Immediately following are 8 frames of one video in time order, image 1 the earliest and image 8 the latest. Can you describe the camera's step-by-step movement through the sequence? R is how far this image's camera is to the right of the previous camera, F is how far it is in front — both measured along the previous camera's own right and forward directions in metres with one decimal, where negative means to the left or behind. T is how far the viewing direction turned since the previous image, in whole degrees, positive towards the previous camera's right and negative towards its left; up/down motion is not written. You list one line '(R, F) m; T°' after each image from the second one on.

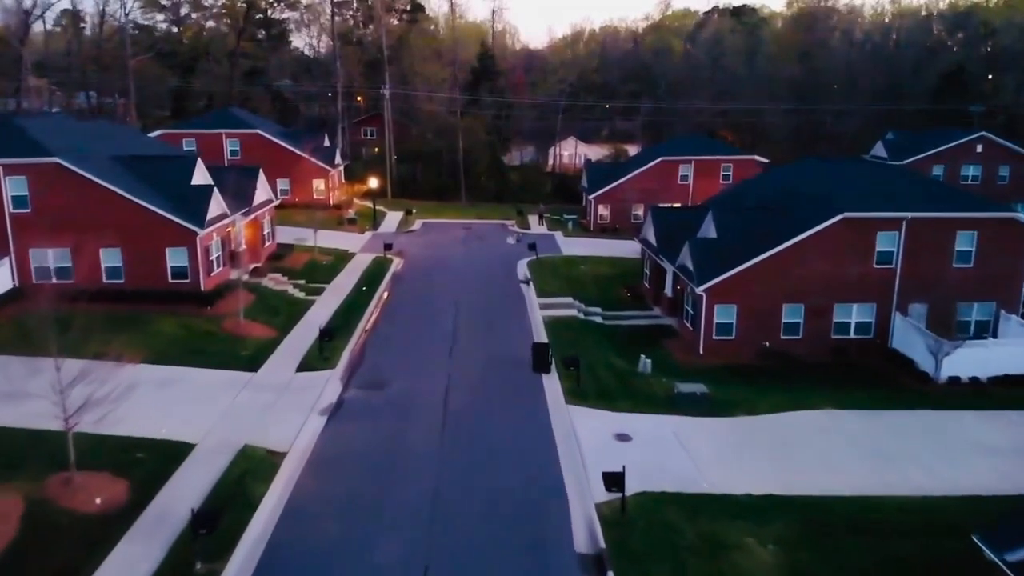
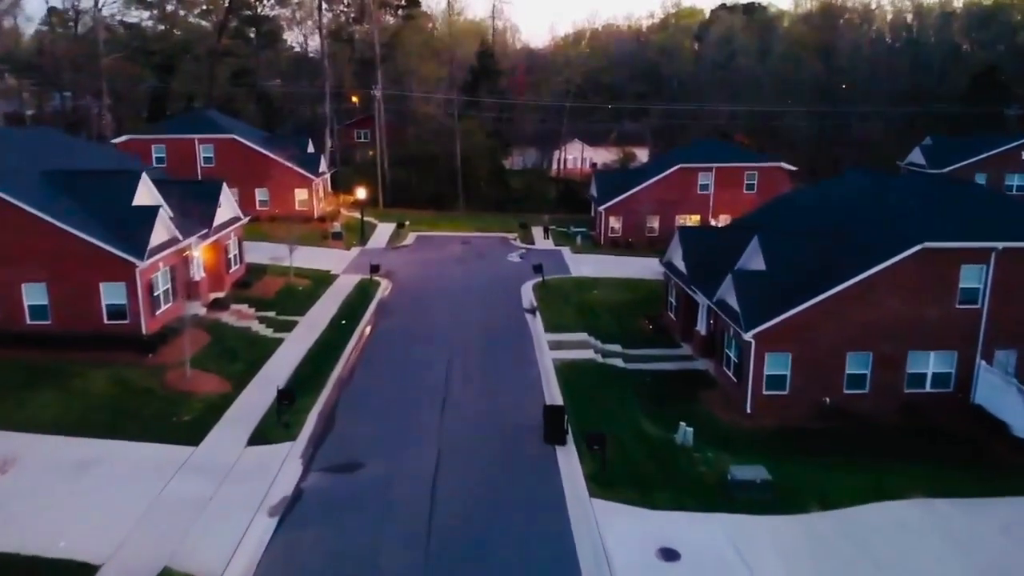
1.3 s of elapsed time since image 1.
(-0.2, +4.2) m; 0°
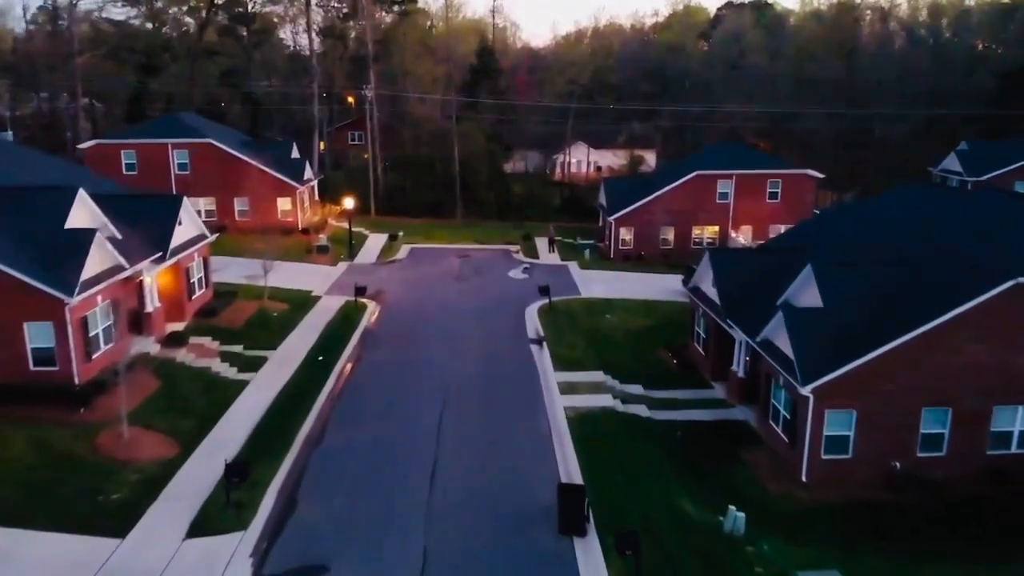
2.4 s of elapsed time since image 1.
(-0.1, +3.4) m; 0°
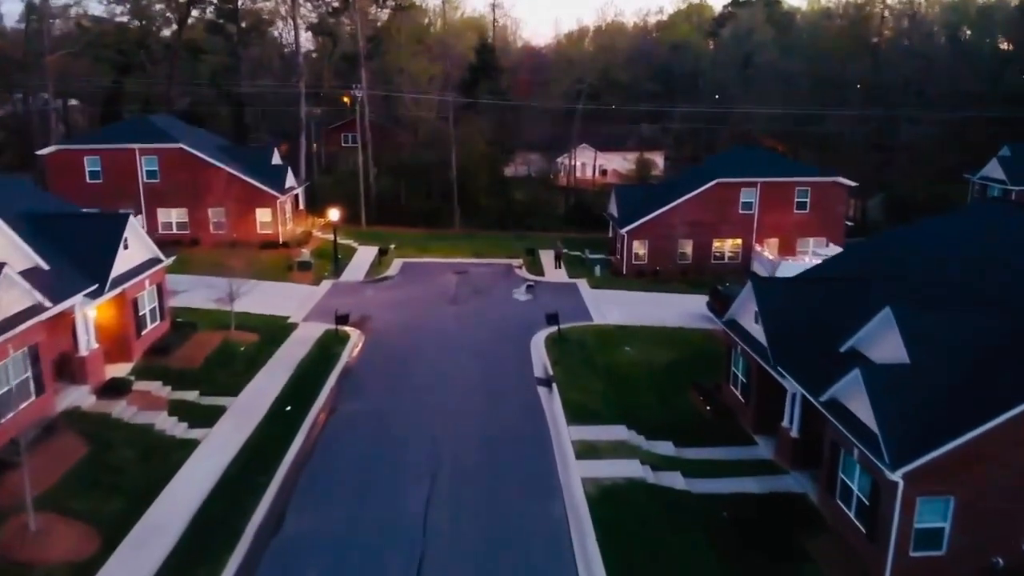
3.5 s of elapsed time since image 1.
(-0.1, +3.5) m; 0°
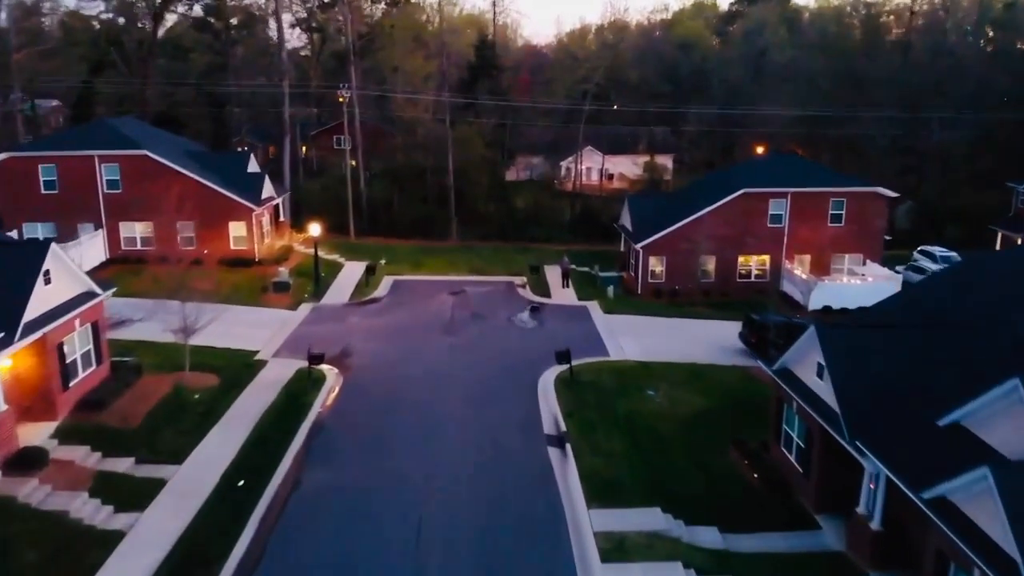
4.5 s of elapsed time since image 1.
(-0.1, +3.5) m; 0°
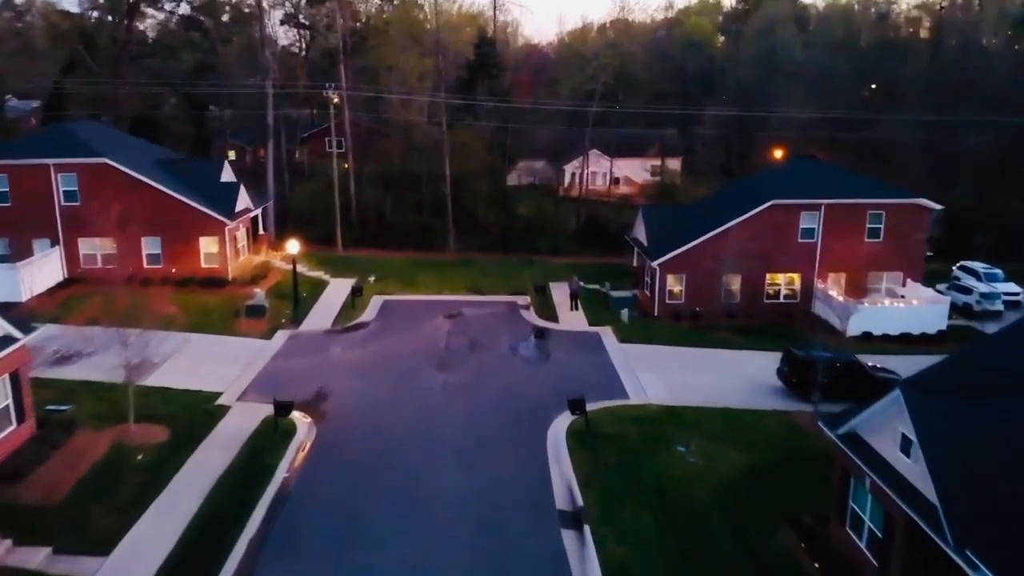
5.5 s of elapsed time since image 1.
(-0.1, +3.1) m; 0°
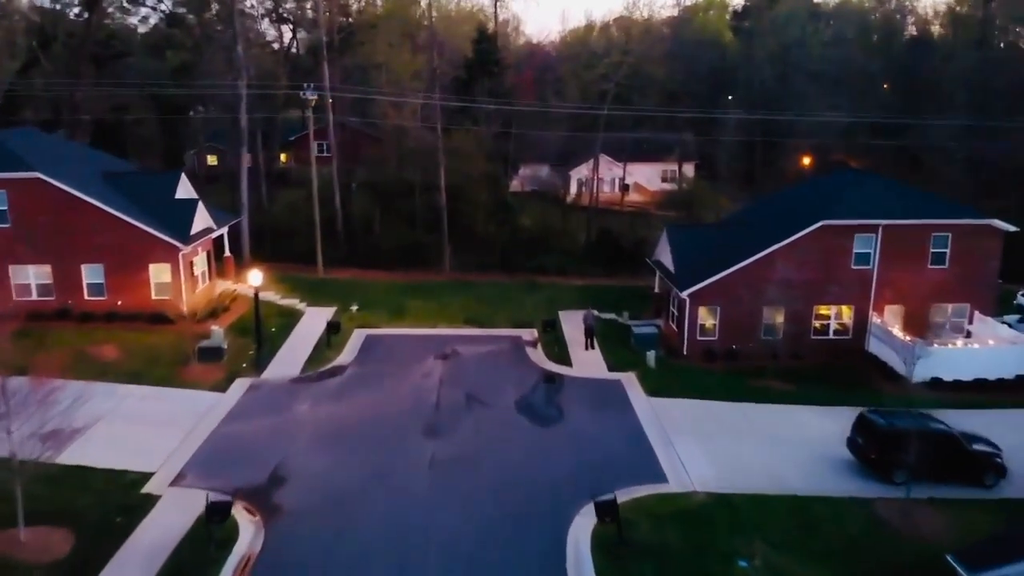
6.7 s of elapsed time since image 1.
(-0.1, +4.0) m; 0°
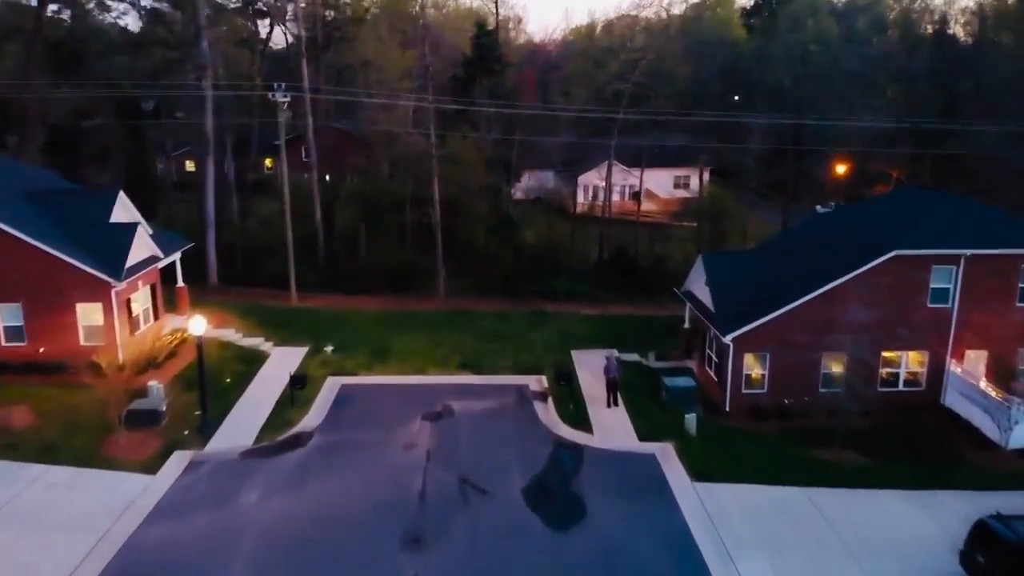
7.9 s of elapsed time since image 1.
(-0.1, +4.1) m; 0°
